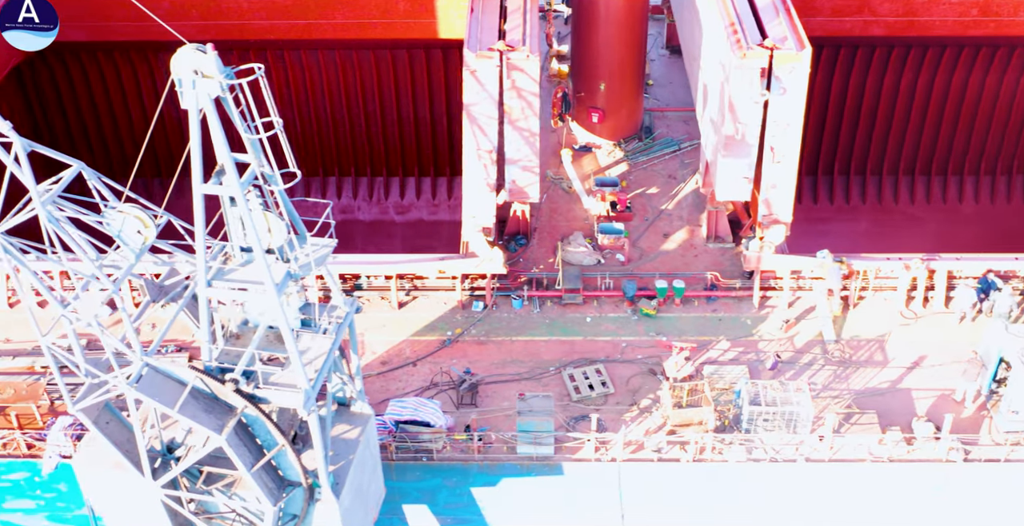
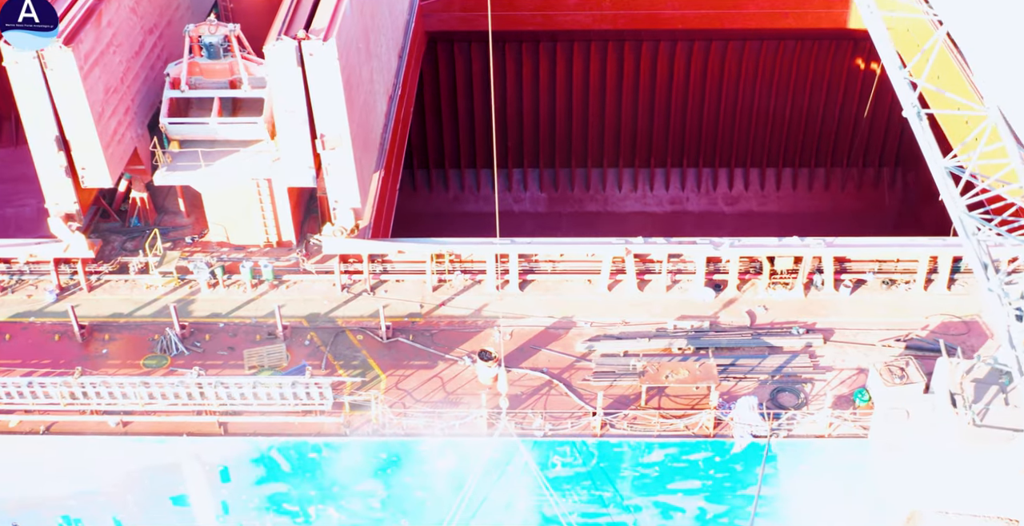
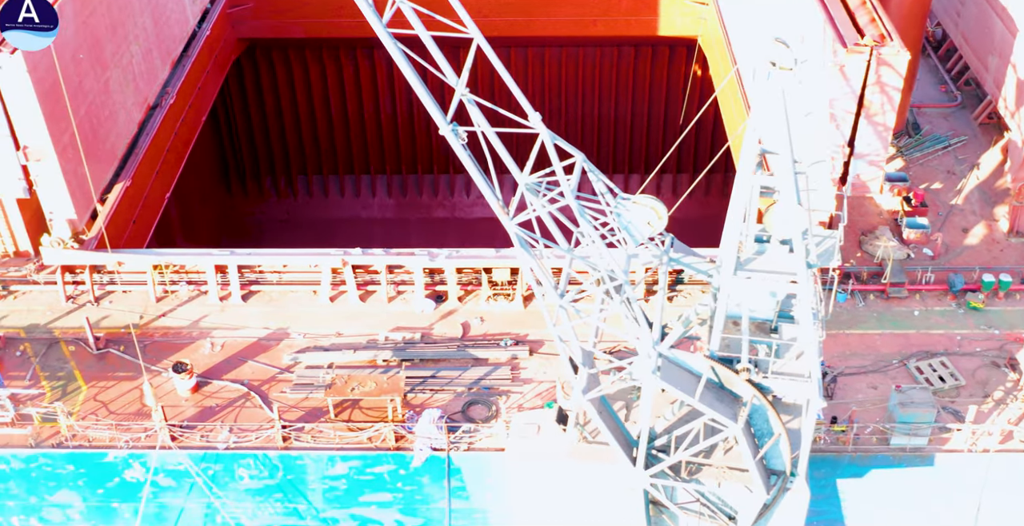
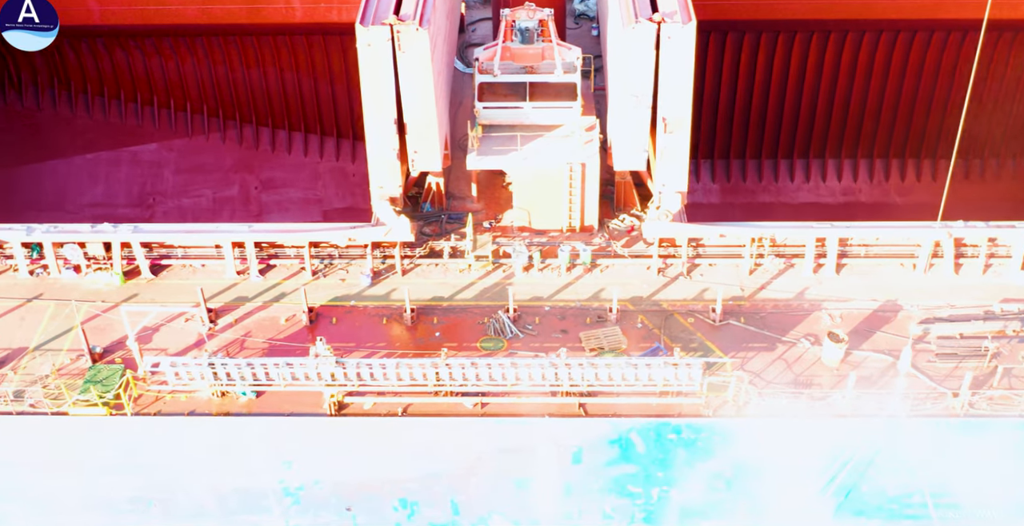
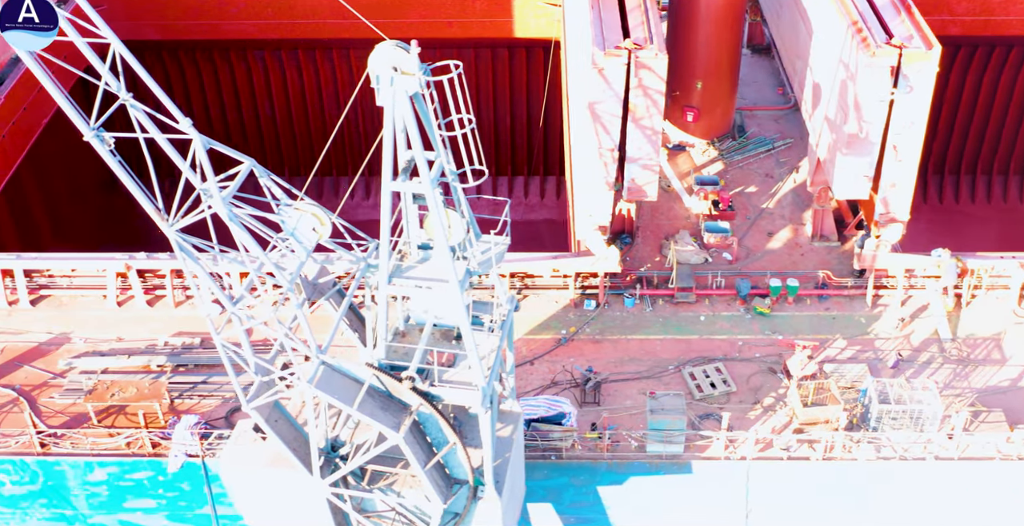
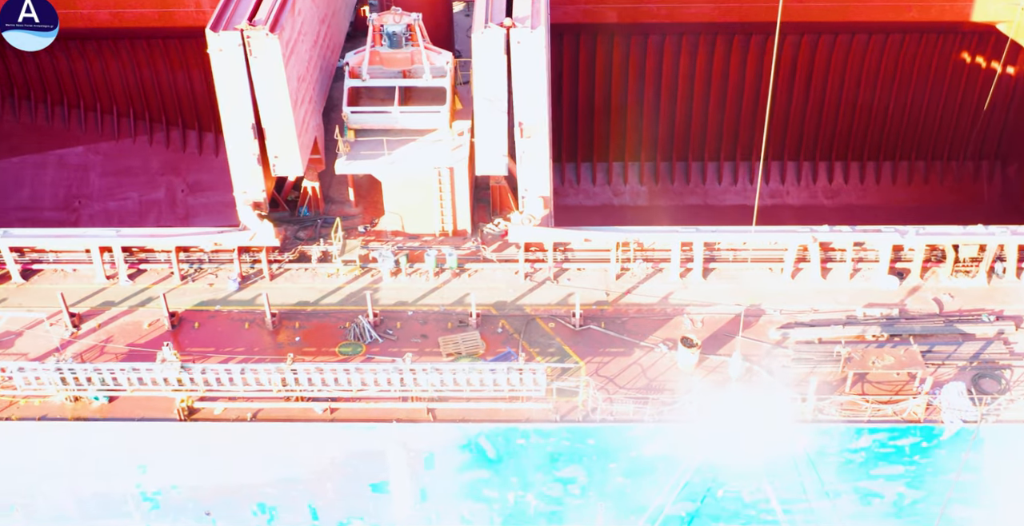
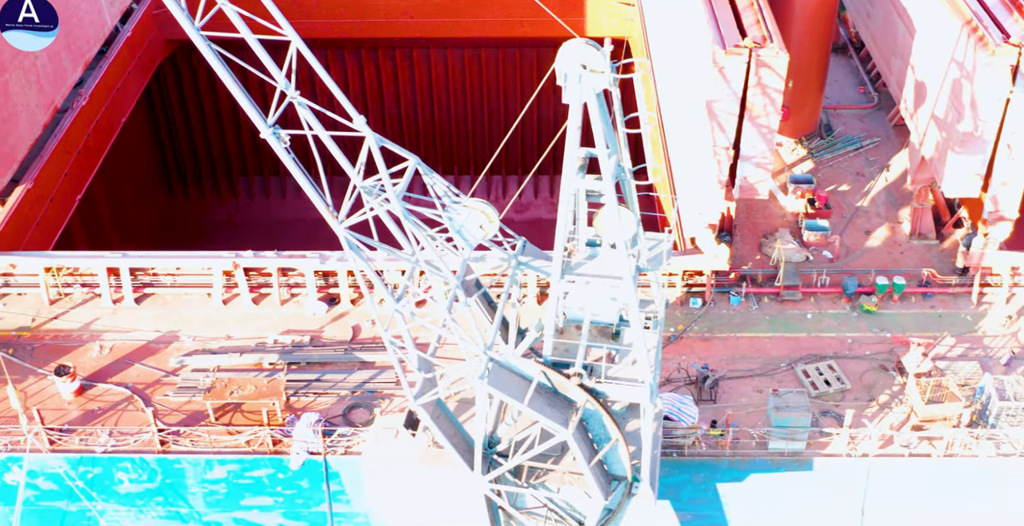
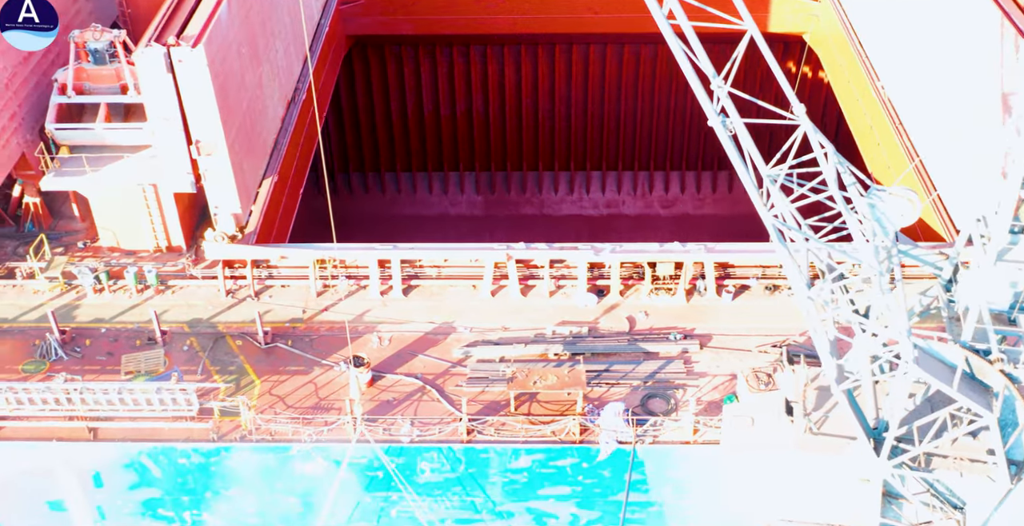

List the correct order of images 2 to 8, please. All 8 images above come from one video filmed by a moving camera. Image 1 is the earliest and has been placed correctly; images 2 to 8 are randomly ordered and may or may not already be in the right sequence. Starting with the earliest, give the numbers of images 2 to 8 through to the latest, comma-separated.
5, 7, 3, 8, 2, 6, 4
